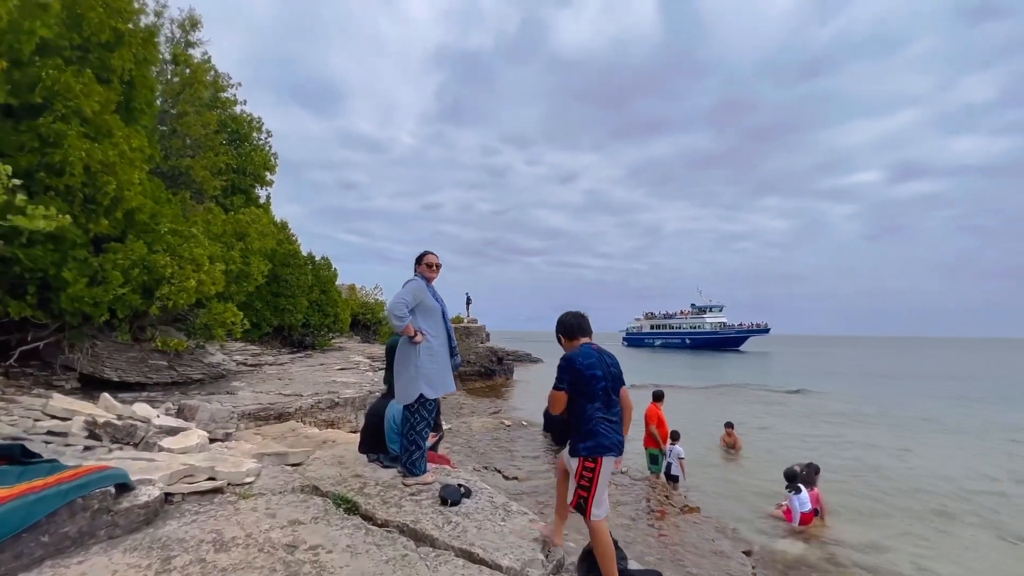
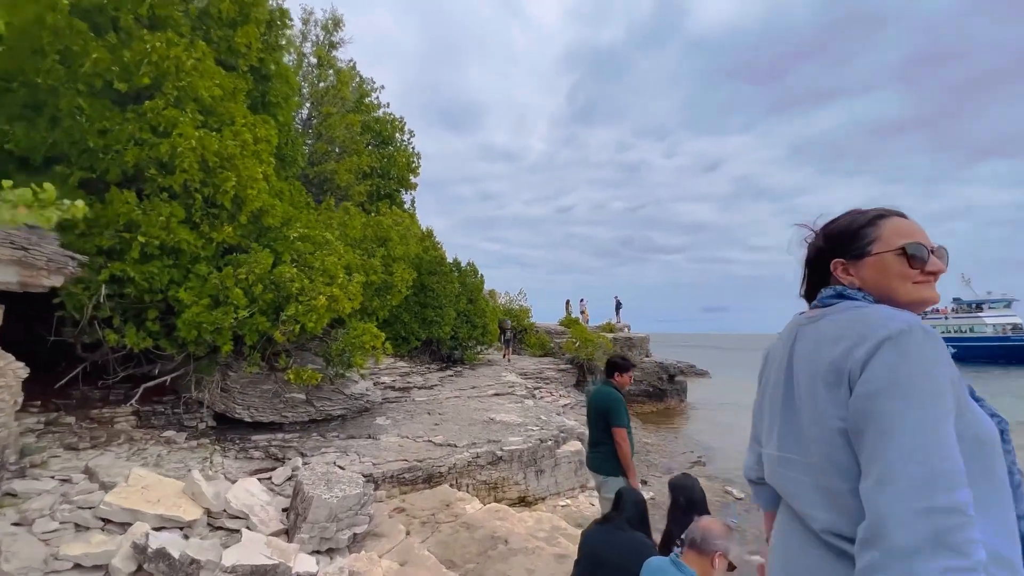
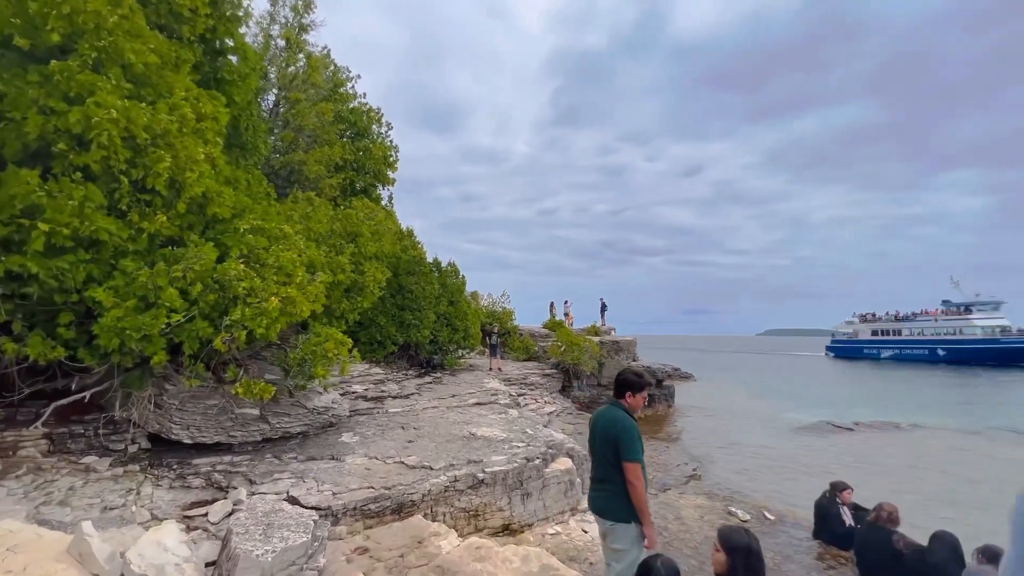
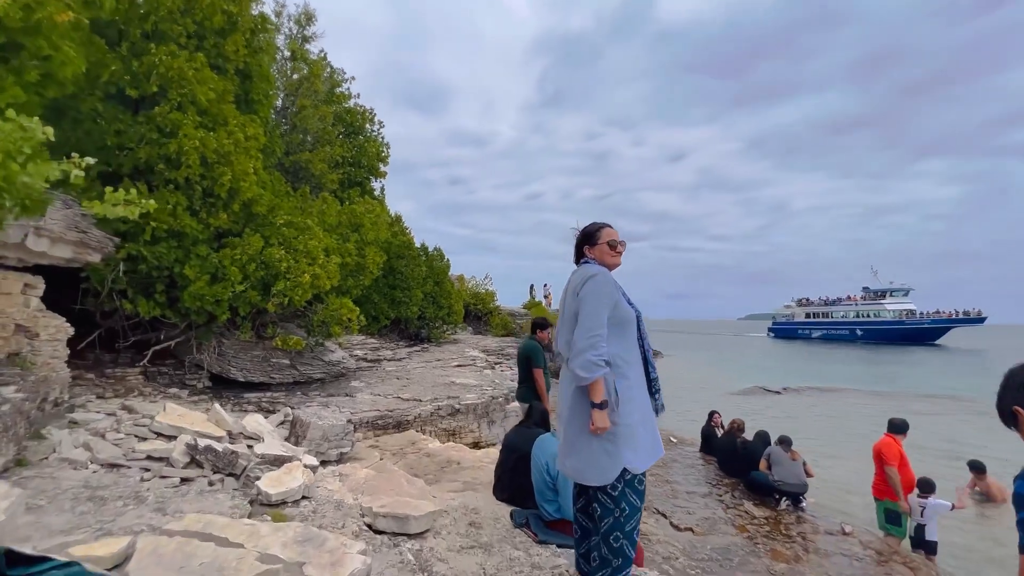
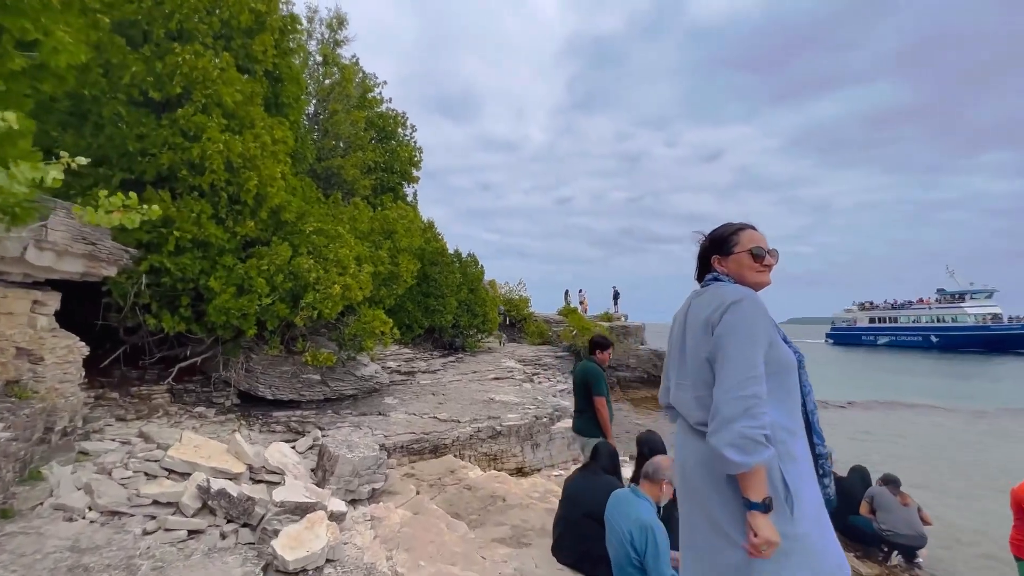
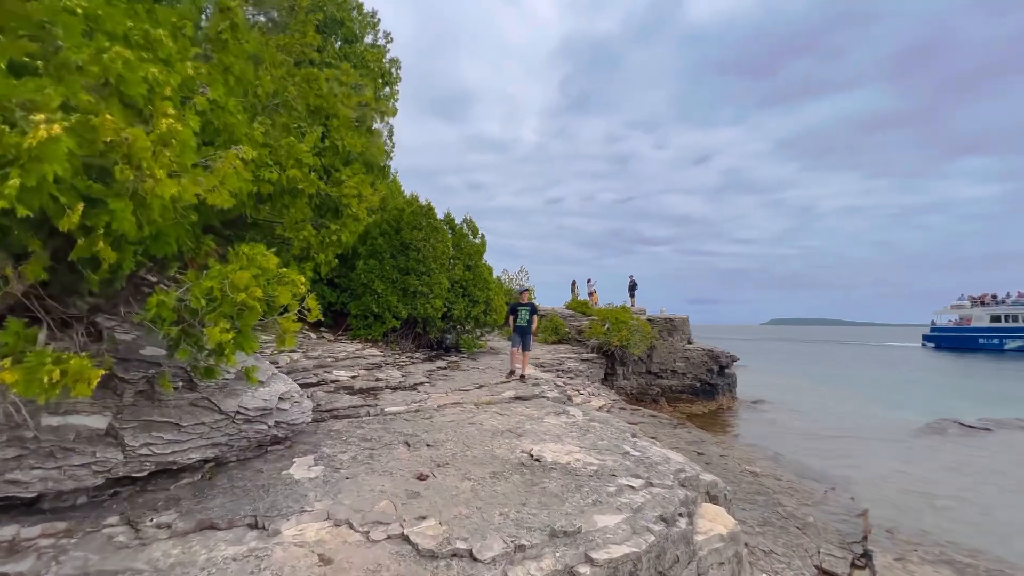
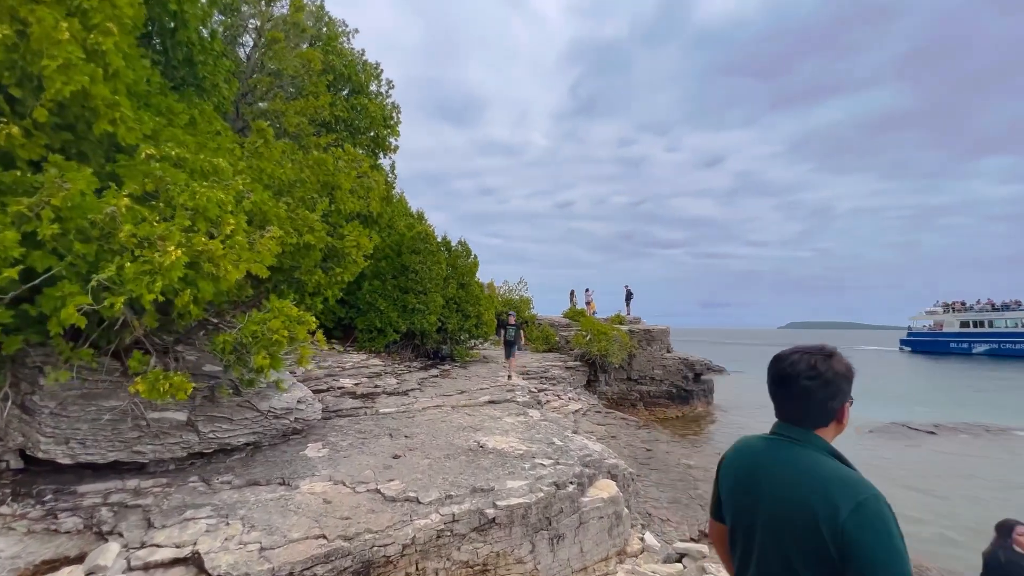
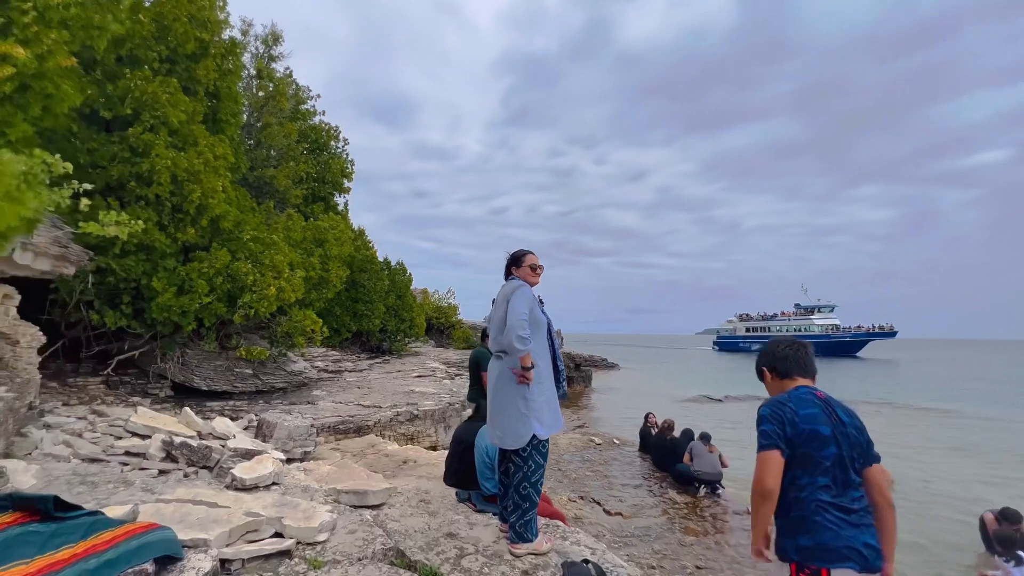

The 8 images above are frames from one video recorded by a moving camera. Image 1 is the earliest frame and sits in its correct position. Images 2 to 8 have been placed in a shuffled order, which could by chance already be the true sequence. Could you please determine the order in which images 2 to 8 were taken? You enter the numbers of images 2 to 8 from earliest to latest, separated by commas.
8, 4, 5, 2, 3, 7, 6
